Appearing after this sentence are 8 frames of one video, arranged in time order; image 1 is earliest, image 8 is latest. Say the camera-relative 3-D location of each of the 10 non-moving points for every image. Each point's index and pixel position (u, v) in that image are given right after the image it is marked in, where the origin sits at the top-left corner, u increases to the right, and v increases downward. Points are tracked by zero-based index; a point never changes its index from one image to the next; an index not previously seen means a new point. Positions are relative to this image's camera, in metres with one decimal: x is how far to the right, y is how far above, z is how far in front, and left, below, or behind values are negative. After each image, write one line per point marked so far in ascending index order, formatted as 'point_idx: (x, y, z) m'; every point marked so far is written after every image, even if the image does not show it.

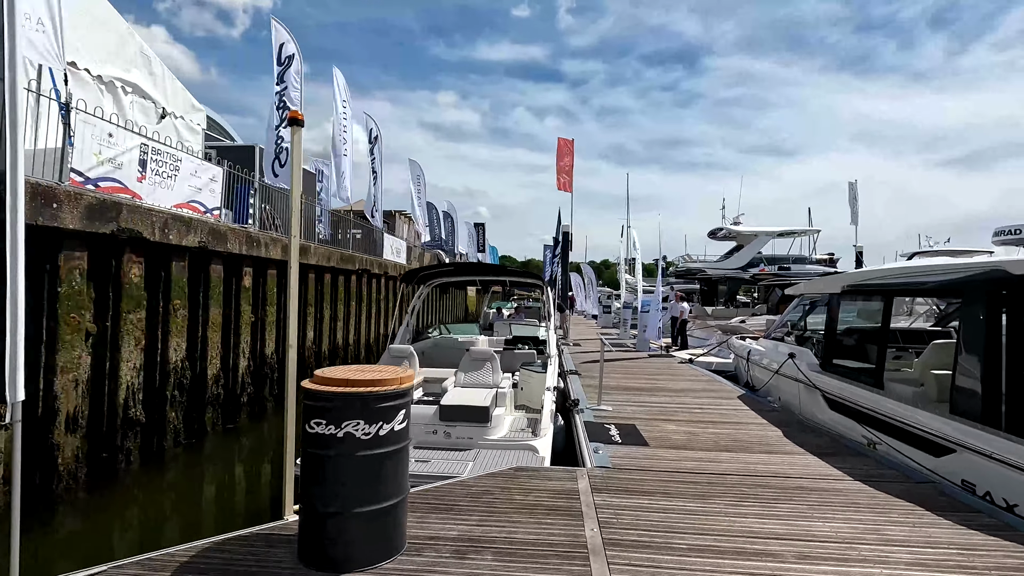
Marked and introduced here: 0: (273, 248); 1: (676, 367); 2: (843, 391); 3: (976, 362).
0: (-4.0, +0.7, +9.0) m
1: (+3.1, -1.5, +10.3) m
2: (+3.7, -1.2, +5.9) m
3: (+3.8, -0.6, +4.3) m
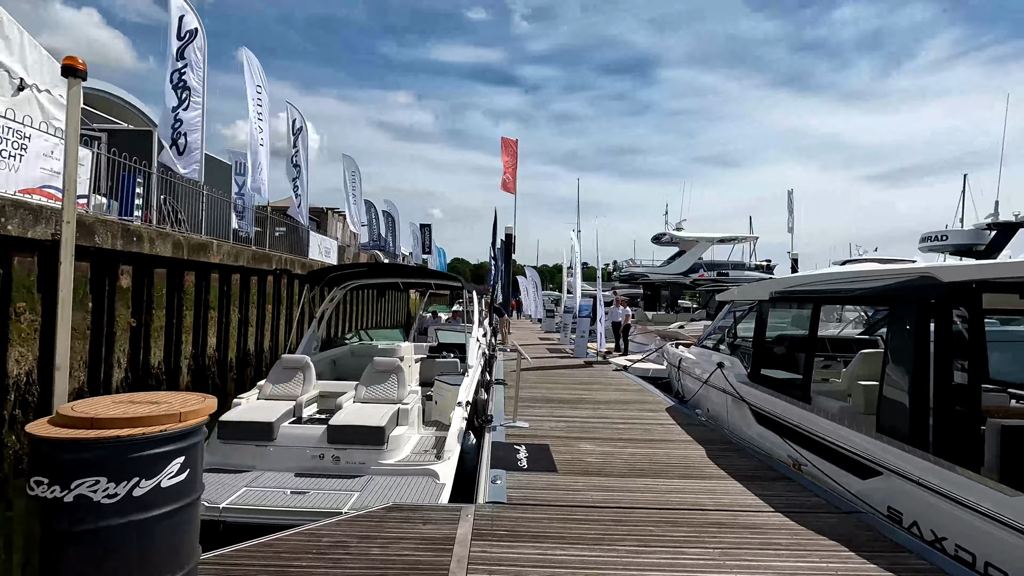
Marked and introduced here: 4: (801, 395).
0: (-5.2, +0.7, +8.0) m
1: (+1.8, -1.6, +9.8) m
2: (+2.7, -1.2, +5.5) m
3: (+2.9, -0.7, +4.0) m
4: (+2.8, -1.0, +5.2) m
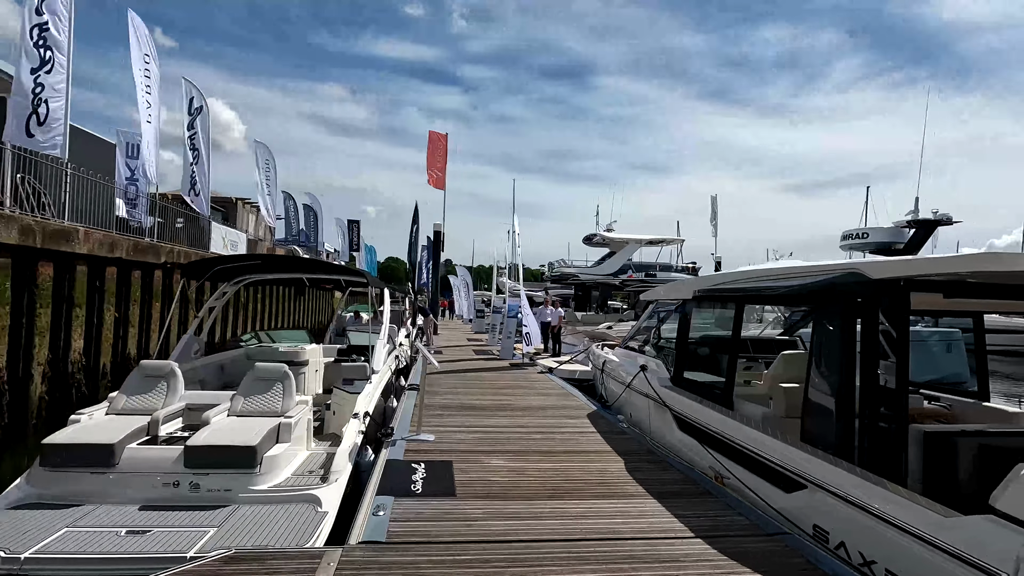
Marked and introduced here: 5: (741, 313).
0: (-6.3, +0.7, +6.7) m
1: (+0.4, -1.6, +9.4) m
2: (+1.8, -1.2, +5.2) m
3: (+2.2, -0.6, +3.7) m
4: (+2.0, -1.0, +4.9) m
5: (+2.2, -0.2, +5.1) m
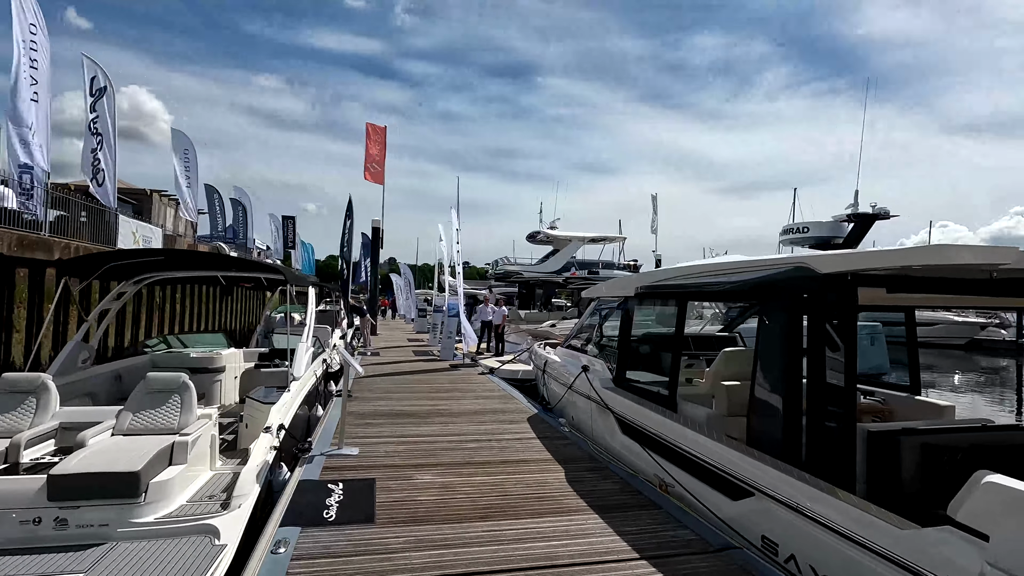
0: (-7.1, +0.7, +5.6) m
1: (-0.7, -1.6, +9.0) m
2: (+1.2, -1.2, +4.9) m
3: (+1.7, -0.6, +3.5) m
4: (+1.4, -1.0, +4.7) m
5: (+1.6, -0.2, +4.9) m
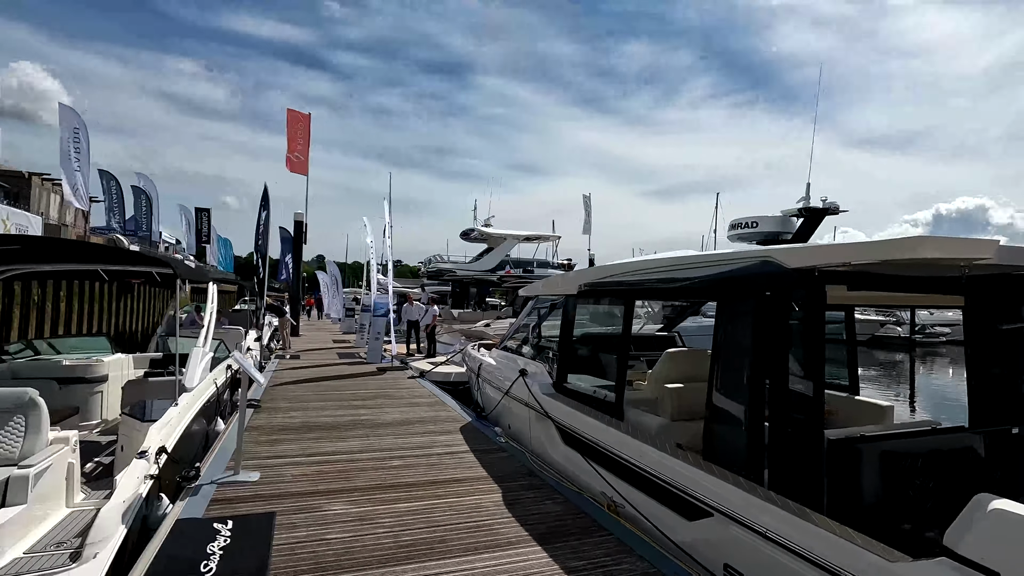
0: (-7.7, +0.8, +4.2) m
1: (-1.7, -1.5, +8.3) m
2: (+0.6, -1.2, +4.5) m
3: (+1.3, -0.6, +3.2) m
4: (+0.8, -1.0, +4.3) m
5: (+1.0, -0.2, +4.5) m
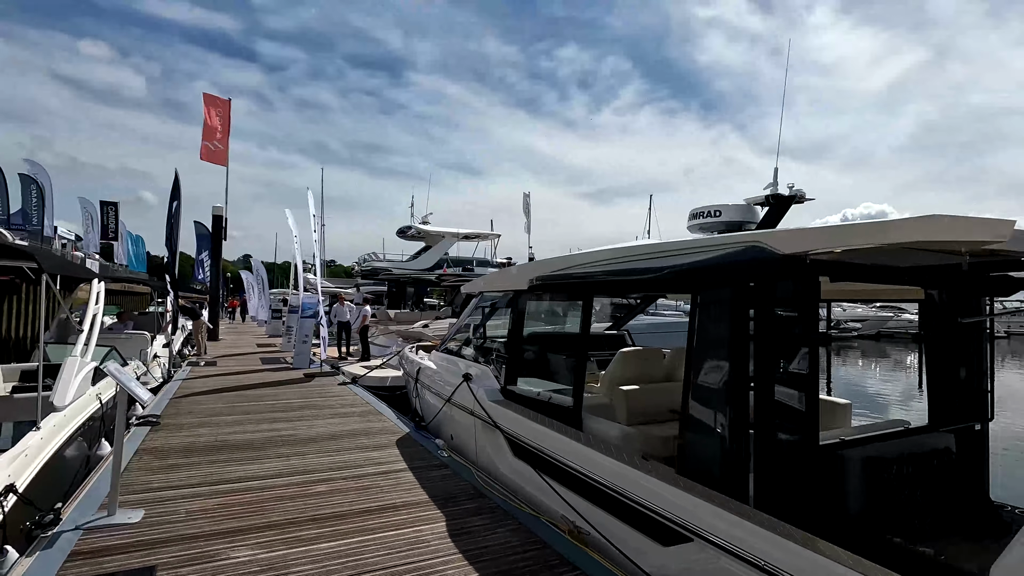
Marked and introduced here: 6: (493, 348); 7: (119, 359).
0: (-8.0, +0.8, +2.7) m
1: (-2.6, -1.5, +7.5) m
2: (+0.2, -1.1, +4.0) m
3: (+1.1, -0.5, +2.8) m
4: (+0.4, -0.9, +3.9) m
5: (+0.6, -0.1, +4.1) m
6: (-0.2, -0.6, +5.3) m
7: (-4.8, -0.9, +6.5) m
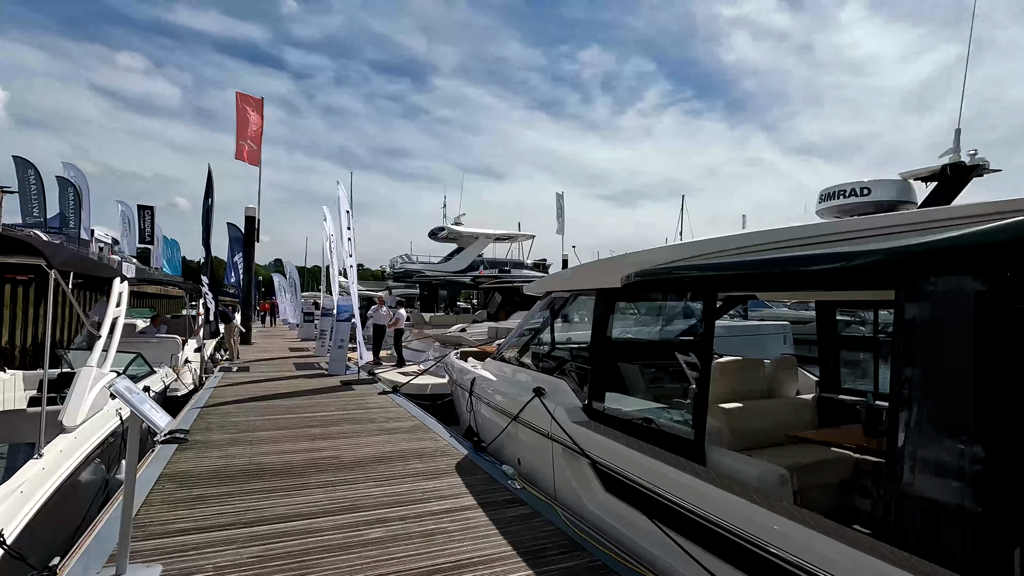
0: (-7.5, +0.8, +2.3) m
1: (-1.8, -1.5, +6.8) m
2: (+0.8, -1.1, +3.2) m
3: (+1.6, -0.5, +2.0) m
4: (+1.0, -0.9, +3.0) m
5: (+1.2, -0.1, +3.3) m
6: (+0.5, -0.6, +4.5) m
7: (-4.1, -0.9, +5.9) m
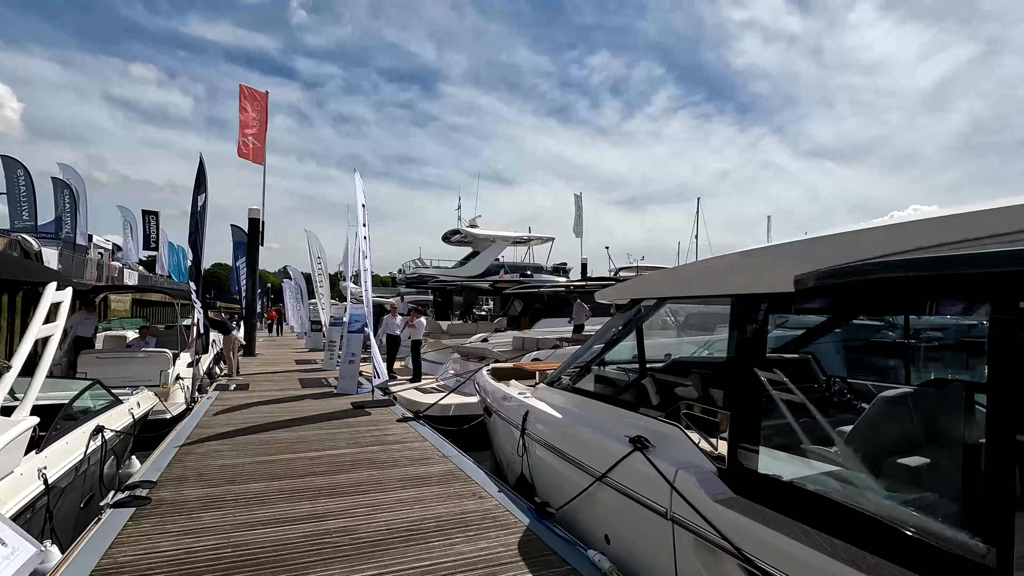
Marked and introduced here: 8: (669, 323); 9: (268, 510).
0: (-7.0, +0.8, +1.2) m
1: (-1.3, -1.6, +5.6) m
2: (+1.2, -1.1, +1.9) m
3: (+2.1, -0.5, +0.7) m
4: (+1.5, -0.9, +1.7) m
5: (+1.6, -0.1, +2.0) m
6: (+0.9, -0.6, +3.2) m
7: (-3.5, -0.9, +4.7) m
8: (+1.0, -0.2, +3.2) m
9: (-1.7, -1.5, +3.6) m
